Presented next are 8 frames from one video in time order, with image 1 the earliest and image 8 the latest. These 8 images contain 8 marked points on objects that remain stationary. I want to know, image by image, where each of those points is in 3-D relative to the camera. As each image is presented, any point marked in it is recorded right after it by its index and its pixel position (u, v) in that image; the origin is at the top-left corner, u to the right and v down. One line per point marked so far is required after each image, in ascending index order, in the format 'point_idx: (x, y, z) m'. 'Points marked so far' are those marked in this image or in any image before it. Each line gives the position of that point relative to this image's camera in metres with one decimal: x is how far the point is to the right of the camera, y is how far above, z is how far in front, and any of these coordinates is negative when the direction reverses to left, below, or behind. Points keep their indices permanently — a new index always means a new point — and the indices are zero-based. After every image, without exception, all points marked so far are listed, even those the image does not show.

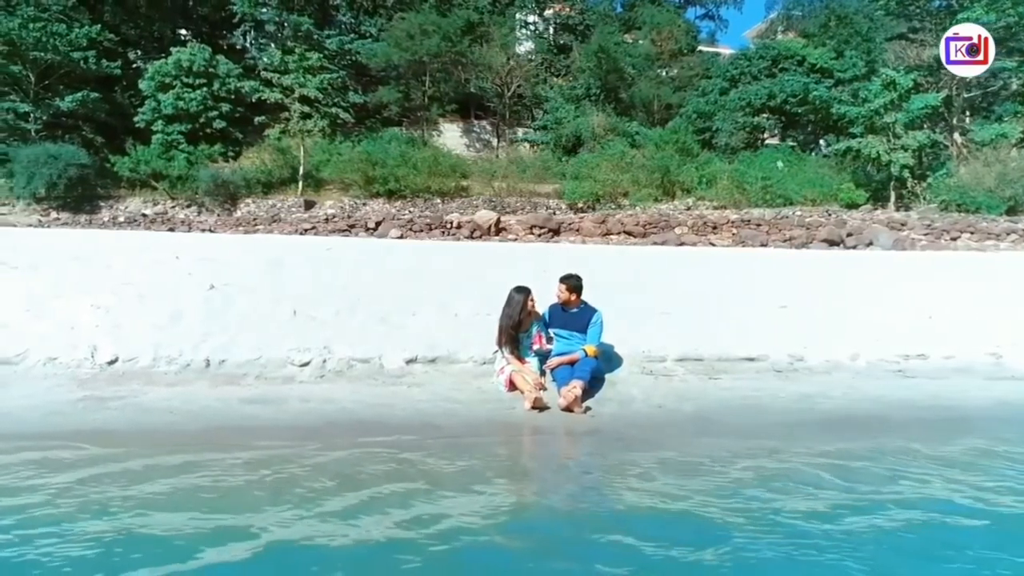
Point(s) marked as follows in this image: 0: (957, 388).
0: (+4.1, -0.9, +7.9) m
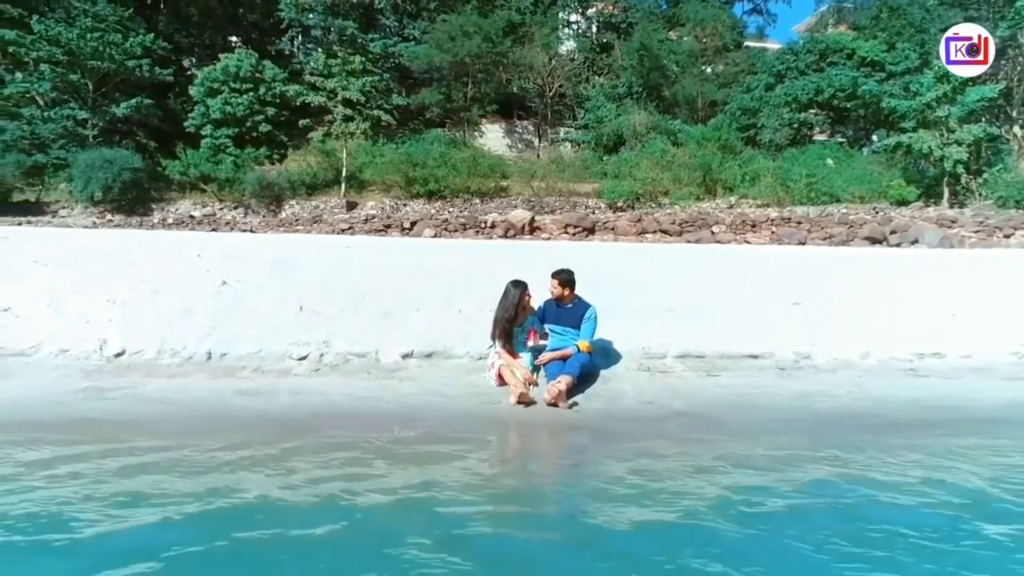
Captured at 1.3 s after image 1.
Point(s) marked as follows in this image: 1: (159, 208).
0: (+4.1, -0.9, +7.6) m
1: (-7.9, +1.8, +19.1) m
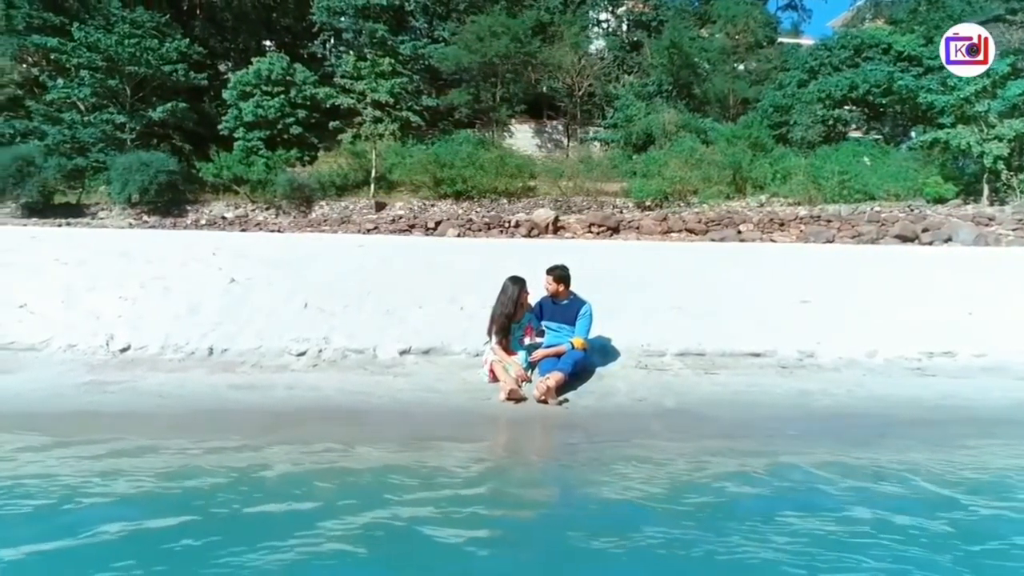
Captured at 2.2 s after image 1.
0: (+4.0, -0.9, +7.3) m
1: (-7.3, +1.8, +19.5) m
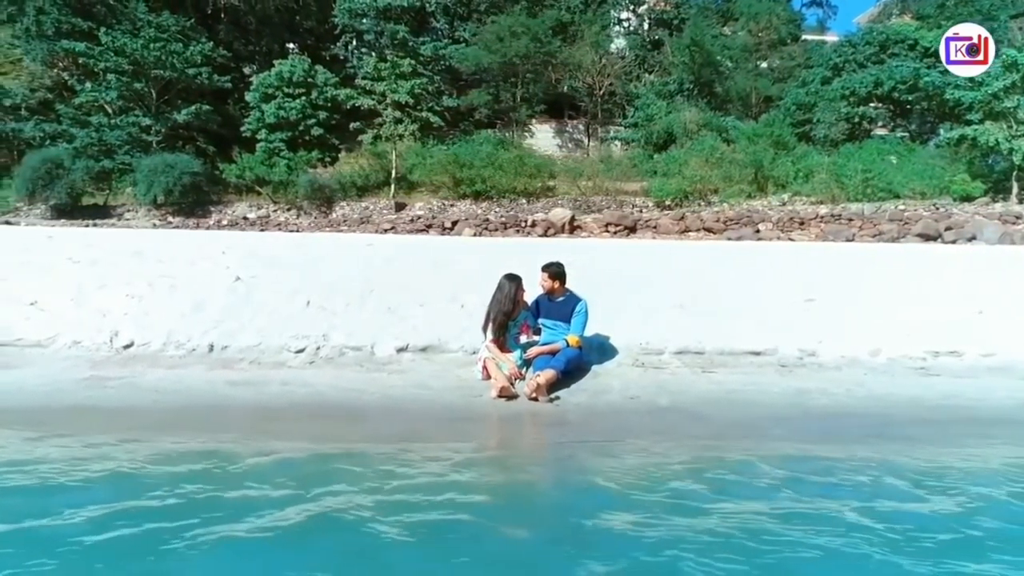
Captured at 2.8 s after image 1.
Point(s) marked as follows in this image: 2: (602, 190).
0: (+4.0, -0.8, +7.1) m
1: (-6.9, +1.8, +19.7) m
2: (+2.1, +2.3, +20.0) m
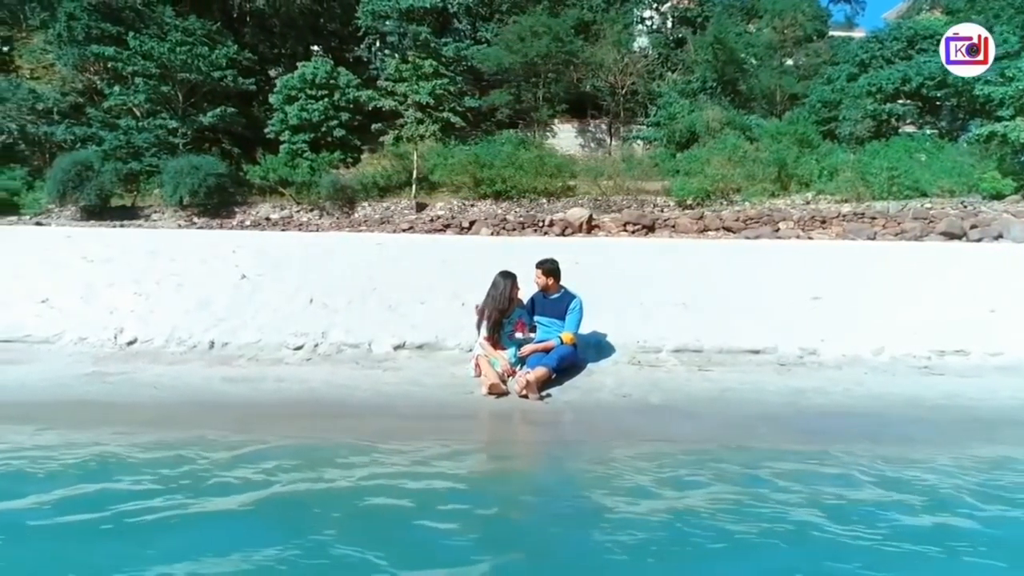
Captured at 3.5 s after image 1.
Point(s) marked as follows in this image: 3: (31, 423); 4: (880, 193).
0: (+3.9, -0.8, +7.0) m
1: (-6.4, +1.8, +20.0) m
2: (+2.6, +2.3, +19.9) m
3: (-3.6, -1.0, +6.4) m
4: (+7.8, +2.0, +18.0) m
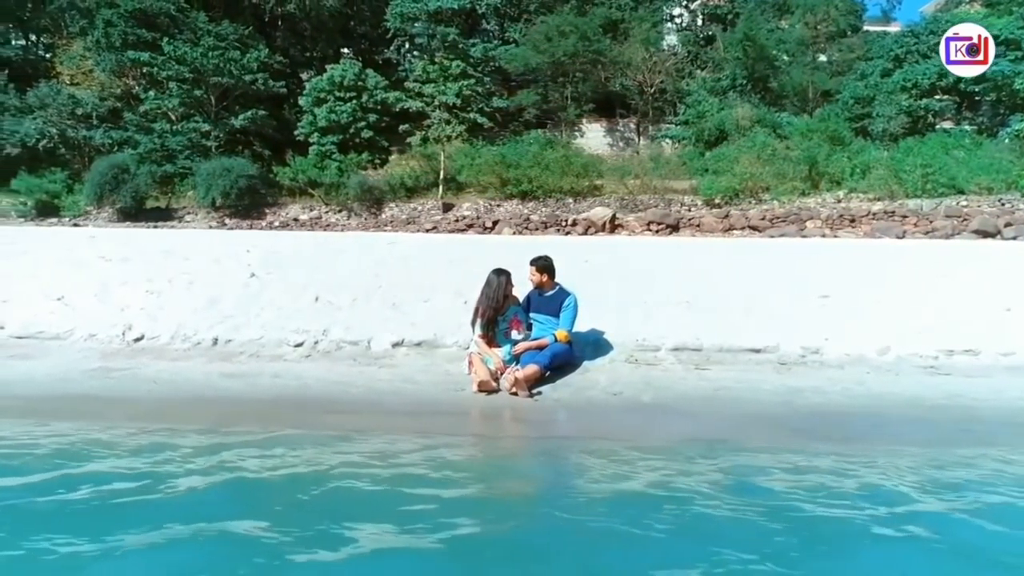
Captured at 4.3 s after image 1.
0: (+3.8, -0.8, +6.7) m
1: (-5.8, +1.8, +20.3) m
2: (+3.2, +2.3, +19.7) m
3: (-3.7, -1.0, +6.6) m
4: (+8.3, +2.0, +17.5) m
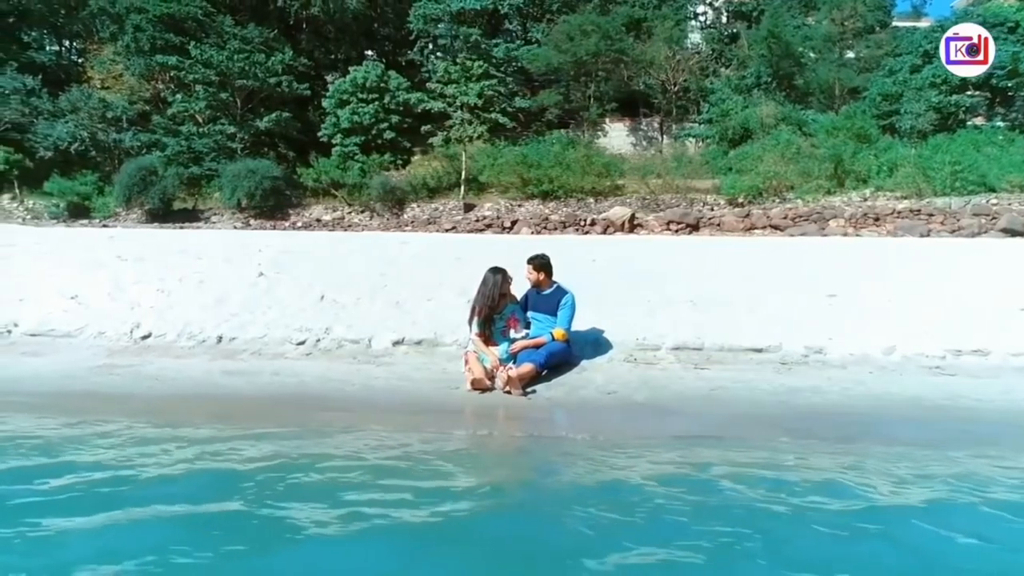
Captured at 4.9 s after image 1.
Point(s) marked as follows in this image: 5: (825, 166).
0: (+3.8, -0.8, +6.5) m
1: (-5.3, +1.8, +20.5) m
2: (+3.7, +2.3, +19.5) m
3: (-3.8, -1.0, +6.7) m
4: (+8.7, +2.0, +17.2) m
5: (+6.8, +2.6, +18.5) m
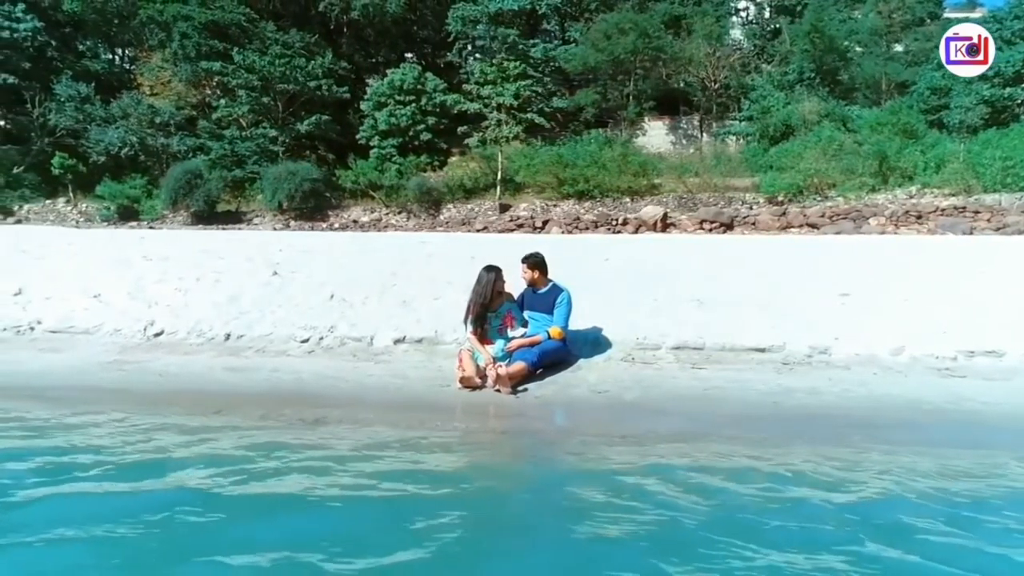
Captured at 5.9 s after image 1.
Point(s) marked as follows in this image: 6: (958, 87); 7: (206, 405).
0: (+3.7, -0.8, +6.2) m
1: (-4.4, +1.8, +20.8) m
2: (+4.5, +2.3, +19.2) m
3: (-3.9, -0.9, +6.9) m
4: (+9.3, +2.0, +16.5) m
5: (+7.5, +2.6, +17.9) m
6: (+10.2, +4.6, +19.3) m
7: (-2.4, -0.9, +6.7) m
